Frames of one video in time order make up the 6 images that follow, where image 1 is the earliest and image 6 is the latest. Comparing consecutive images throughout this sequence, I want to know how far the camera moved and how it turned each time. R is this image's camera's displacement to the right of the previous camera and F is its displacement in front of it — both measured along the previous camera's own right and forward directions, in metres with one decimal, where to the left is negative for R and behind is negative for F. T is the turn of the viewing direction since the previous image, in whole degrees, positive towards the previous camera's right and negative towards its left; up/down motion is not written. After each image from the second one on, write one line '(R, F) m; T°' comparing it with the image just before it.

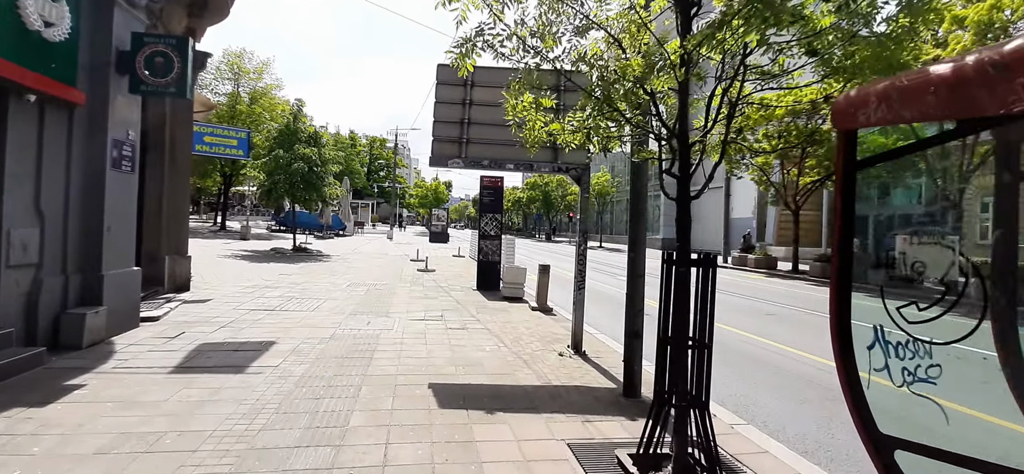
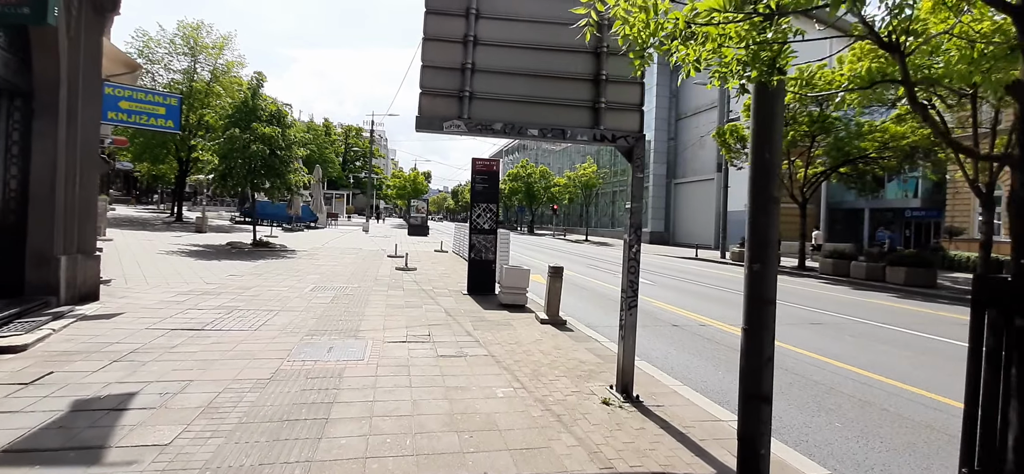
(-0.5, +2.3) m; +3°
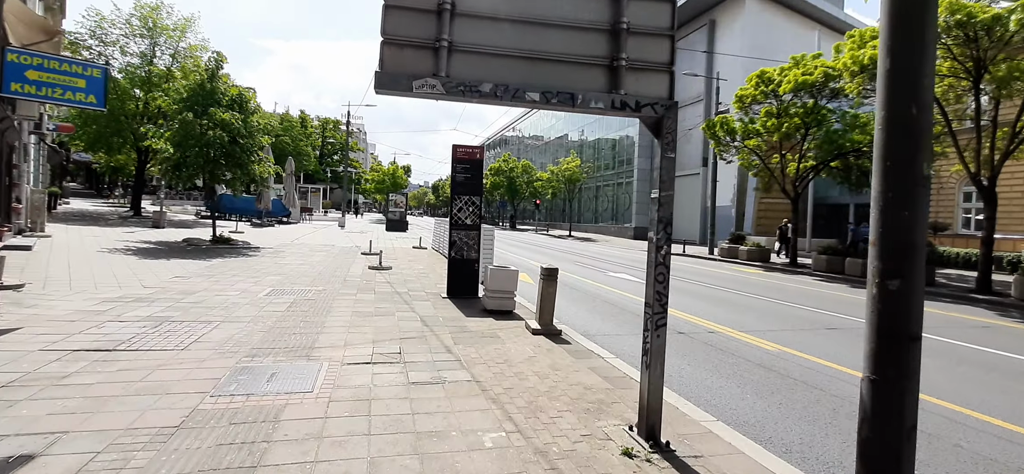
(-0.1, +1.3) m; +2°
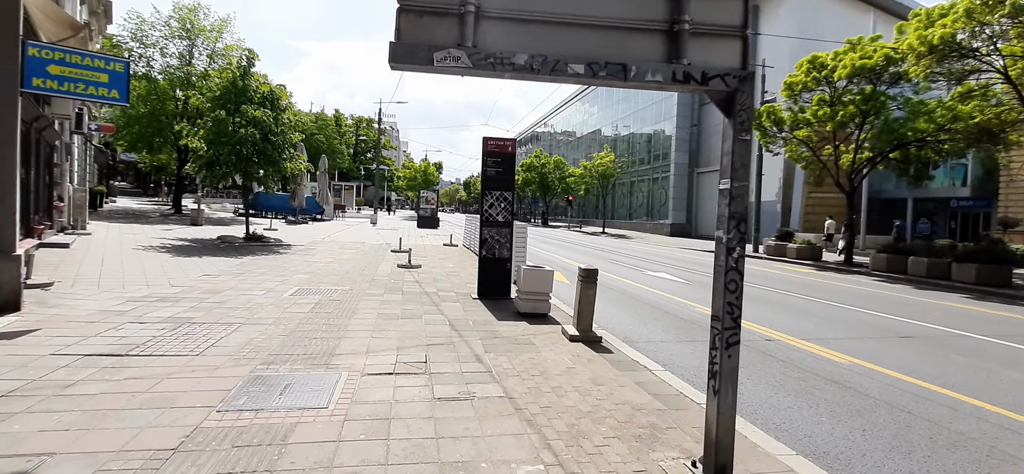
(-0.1, +0.6) m; -4°
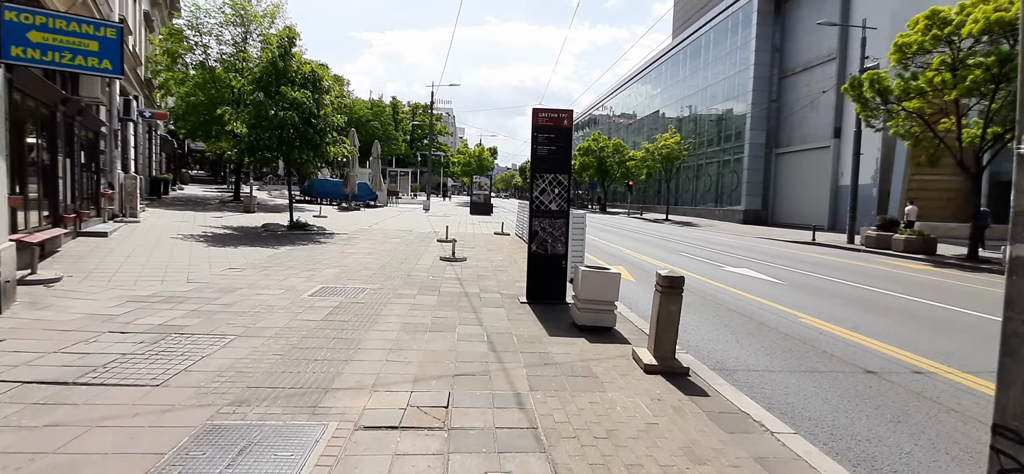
(0.0, +1.7) m; -7°
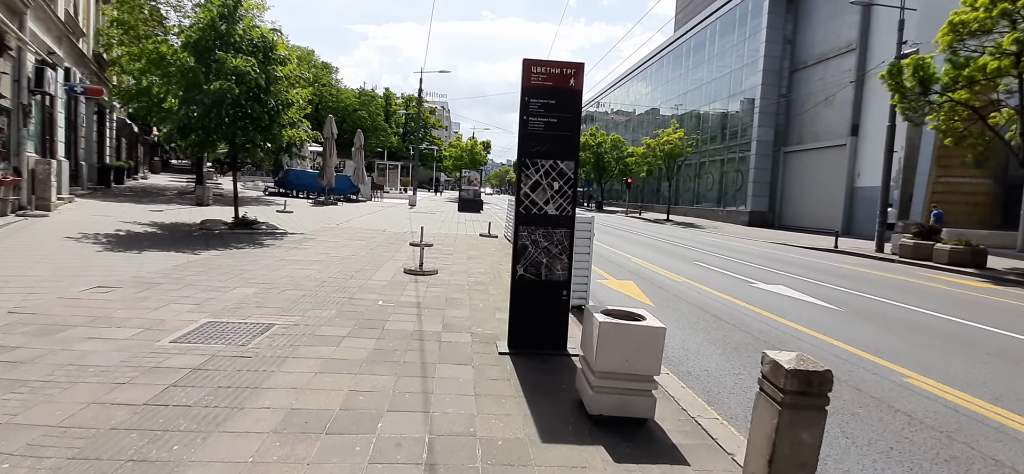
(+0.2, +2.8) m; +1°
